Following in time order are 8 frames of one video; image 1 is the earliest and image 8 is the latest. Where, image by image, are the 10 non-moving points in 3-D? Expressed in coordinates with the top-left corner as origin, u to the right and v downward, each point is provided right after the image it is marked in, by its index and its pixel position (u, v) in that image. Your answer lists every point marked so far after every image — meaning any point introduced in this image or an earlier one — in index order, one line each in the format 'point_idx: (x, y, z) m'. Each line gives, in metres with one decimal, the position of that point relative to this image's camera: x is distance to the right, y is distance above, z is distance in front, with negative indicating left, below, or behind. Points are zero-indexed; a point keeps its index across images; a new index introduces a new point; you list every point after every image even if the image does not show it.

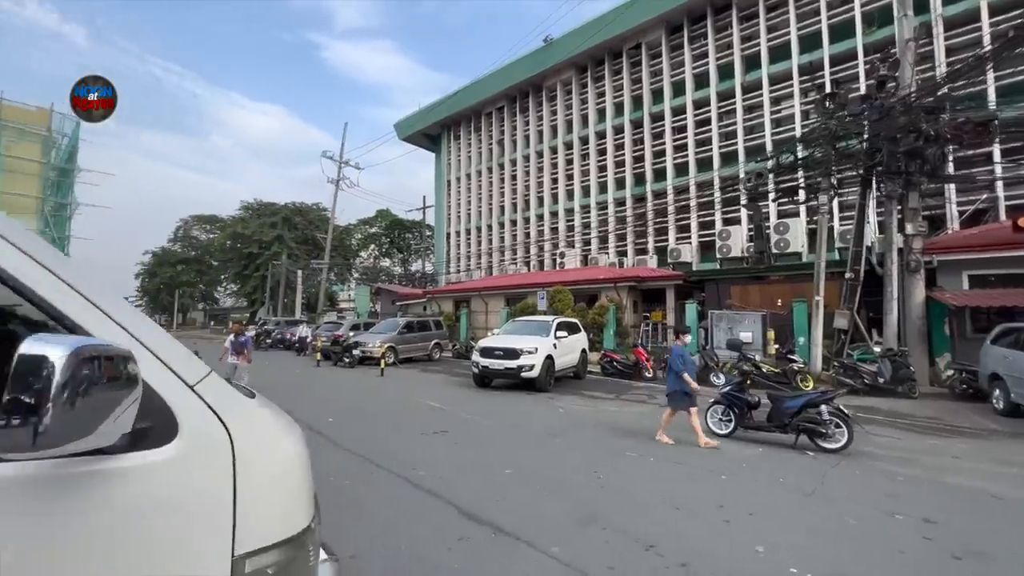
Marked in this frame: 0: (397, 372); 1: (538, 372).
0: (-4.9, -3.6, +19.5) m
1: (+0.8, -2.6, +13.8) m
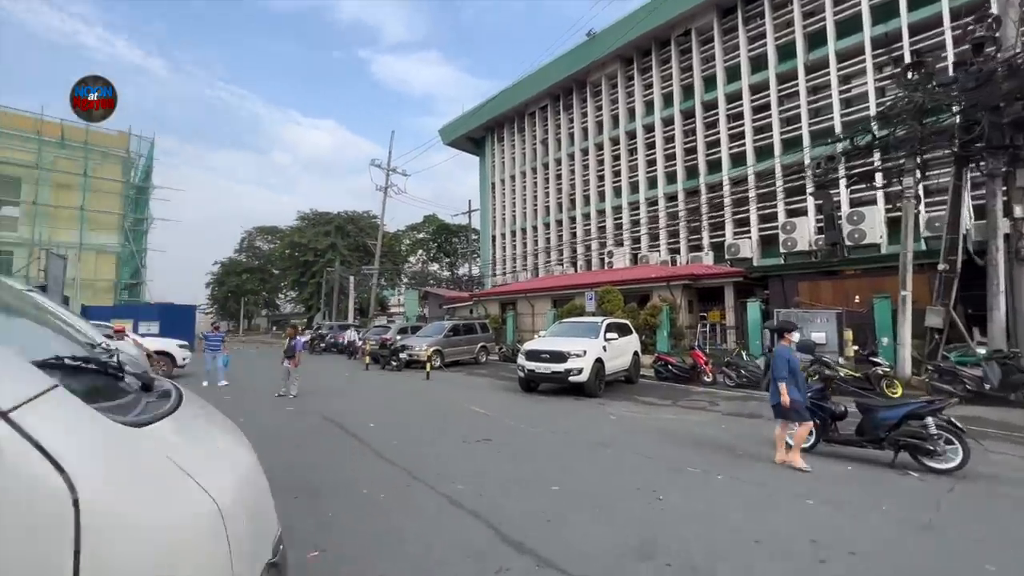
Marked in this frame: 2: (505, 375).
0: (-2.9, -3.7, +19.3) m
1: (+2.2, -2.5, +13.0) m
2: (-0.3, -3.8, +19.8) m
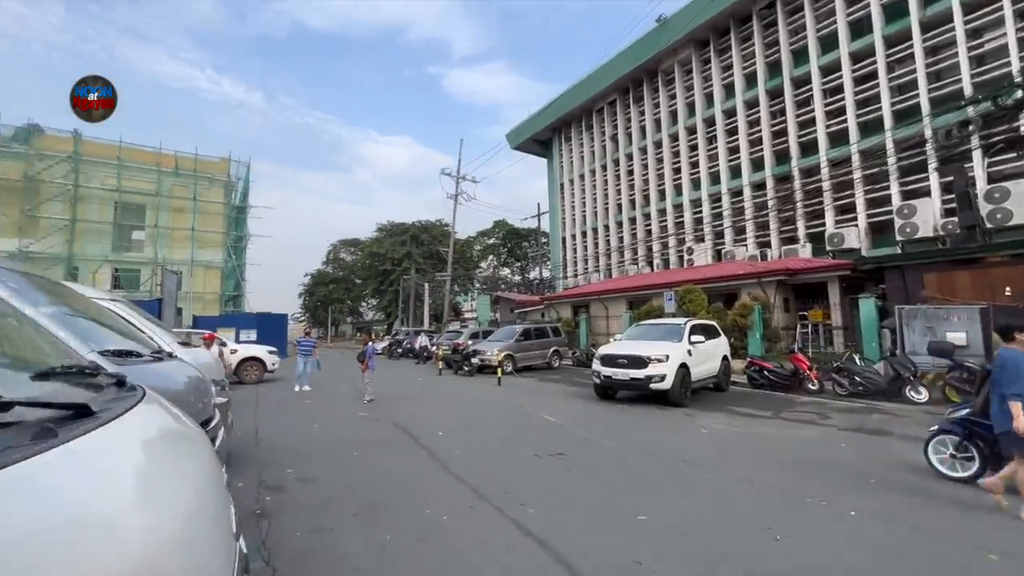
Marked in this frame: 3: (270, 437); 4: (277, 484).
0: (+0.2, -3.8, +18.8) m
1: (+4.1, -2.5, +11.8) m
2: (+2.8, -3.9, +18.9) m
3: (-4.7, -2.9, +8.9) m
4: (-3.1, -2.6, +6.0) m
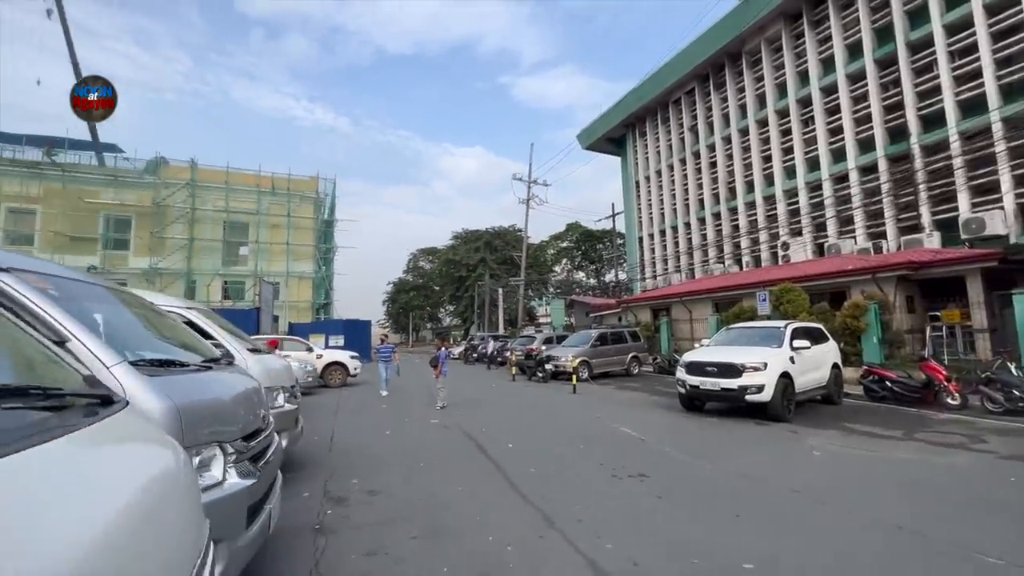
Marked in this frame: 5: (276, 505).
0: (+3.1, -3.9, +17.9) m
1: (+5.9, -2.5, +10.4) m
2: (+5.8, -3.9, +17.6) m
3: (-3.3, -3.0, +8.9) m
4: (-2.2, -2.7, +5.8) m
5: (-2.0, -1.9, +3.9) m
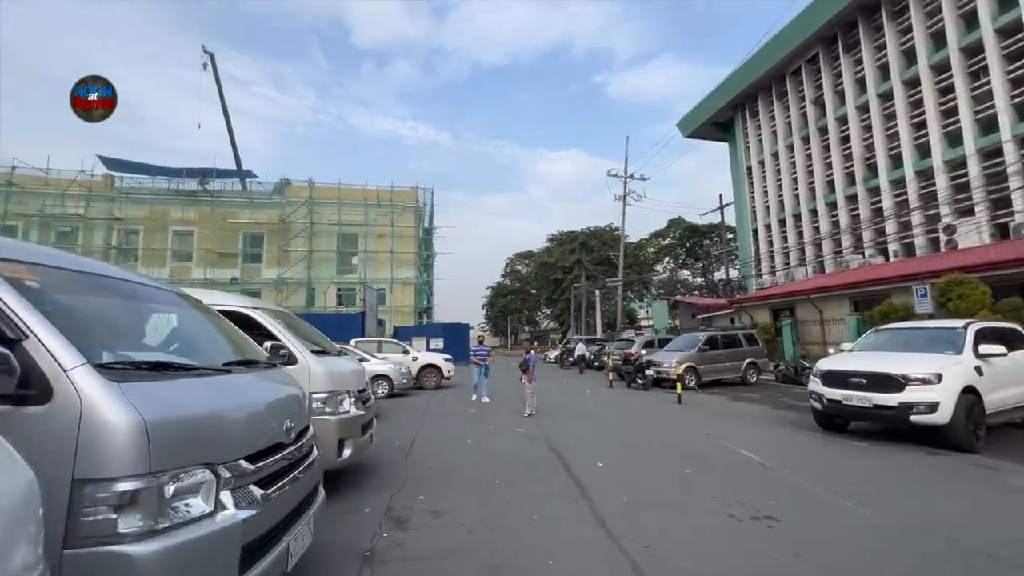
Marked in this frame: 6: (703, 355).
0: (+6.6, -3.8, +15.9) m
1: (+7.6, -2.2, +7.9) m
2: (+9.1, -3.7, +15.0) m
3: (-1.6, -3.0, +8.5) m
4: (-1.2, -2.6, +5.2) m
5: (-1.5, -1.8, +3.3) m
6: (+7.9, -2.8, +18.8) m
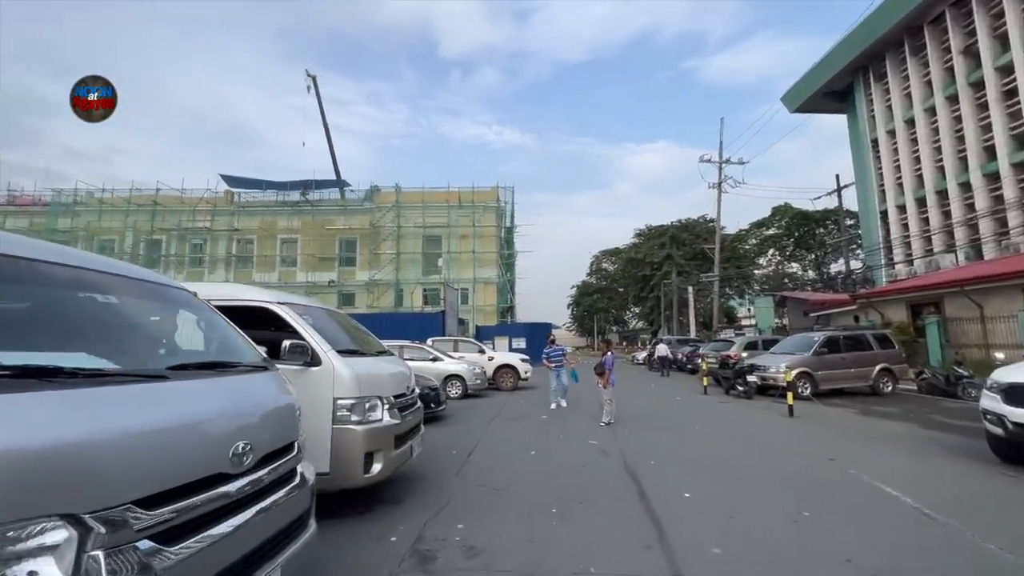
0: (+9.0, -3.6, +13.3) m
1: (+8.5, -2.0, +5.3) m
2: (+11.3, -3.4, +12.0) m
3: (-0.5, -2.9, +7.6) m
4: (-0.8, -2.5, +4.3) m
5: (-1.4, -1.7, +2.5) m
6: (+10.8, -2.5, +15.9) m
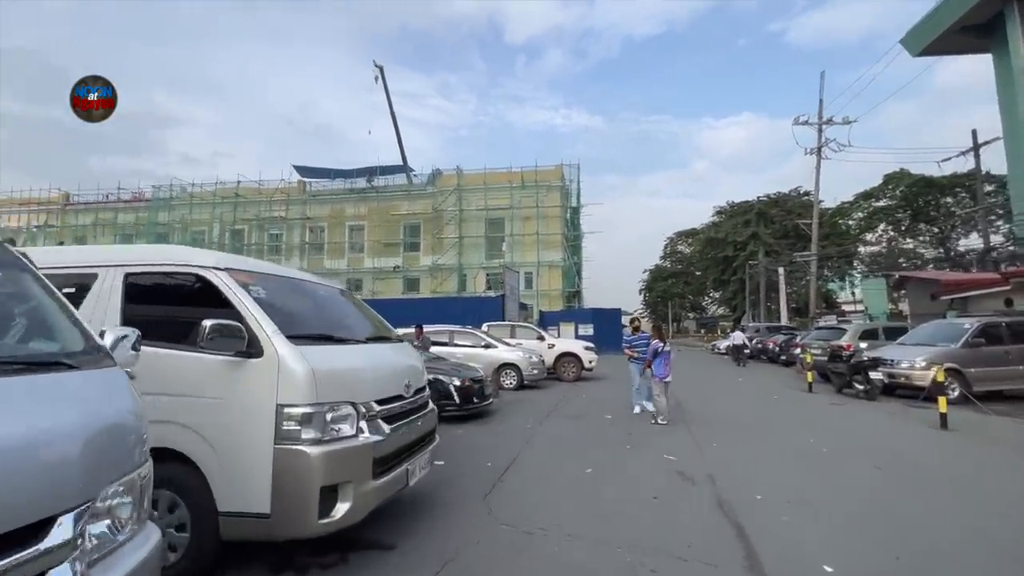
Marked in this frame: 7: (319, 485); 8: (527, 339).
0: (+10.4, -2.9, +10.1) m
1: (+8.6, -1.6, +2.2) m
2: (+12.4, -2.8, +8.4) m
3: (+0.1, -2.5, +5.9) m
4: (-0.6, -2.2, +2.6) m
5: (-1.5, -1.4, +0.9) m
6: (+12.5, -1.7, +12.3) m
7: (-1.4, -1.4, +3.3) m
8: (+0.6, -2.0, +17.5) m
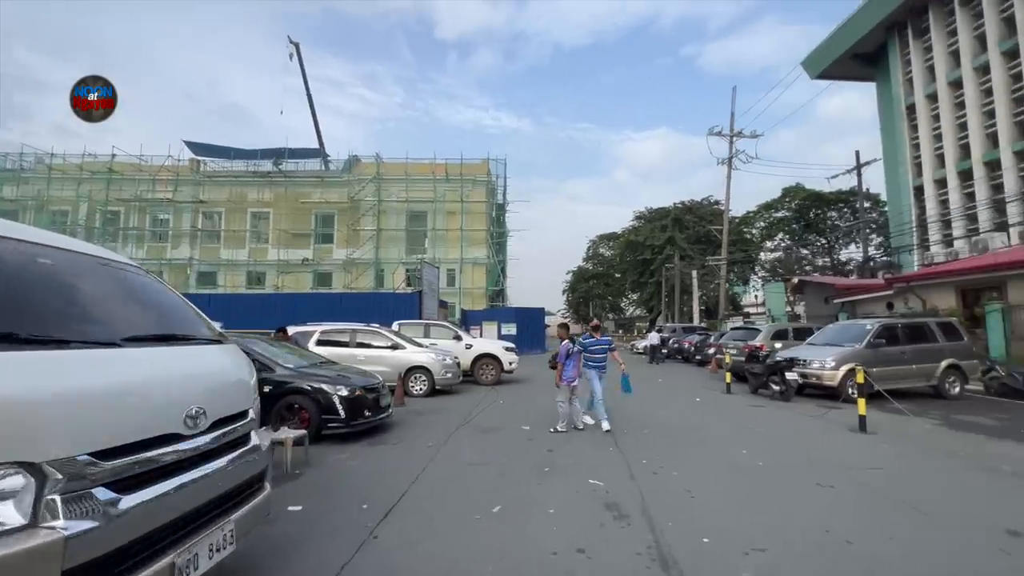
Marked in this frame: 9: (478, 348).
0: (+8.4, -2.9, +10.1) m
1: (+8.0, -1.6, +2.1) m
2: (+10.7, -2.9, +8.8) m
3: (-1.1, -2.3, +4.3) m
4: (-1.2, -2.0, +1.0) m
5: (-1.9, -1.2, -0.8) m
6: (+10.2, -1.8, +12.7) m
7: (-2.1, -1.2, +1.5) m
8: (-2.5, -1.8, +15.9) m
9: (-1.2, -2.1, +16.0) m
